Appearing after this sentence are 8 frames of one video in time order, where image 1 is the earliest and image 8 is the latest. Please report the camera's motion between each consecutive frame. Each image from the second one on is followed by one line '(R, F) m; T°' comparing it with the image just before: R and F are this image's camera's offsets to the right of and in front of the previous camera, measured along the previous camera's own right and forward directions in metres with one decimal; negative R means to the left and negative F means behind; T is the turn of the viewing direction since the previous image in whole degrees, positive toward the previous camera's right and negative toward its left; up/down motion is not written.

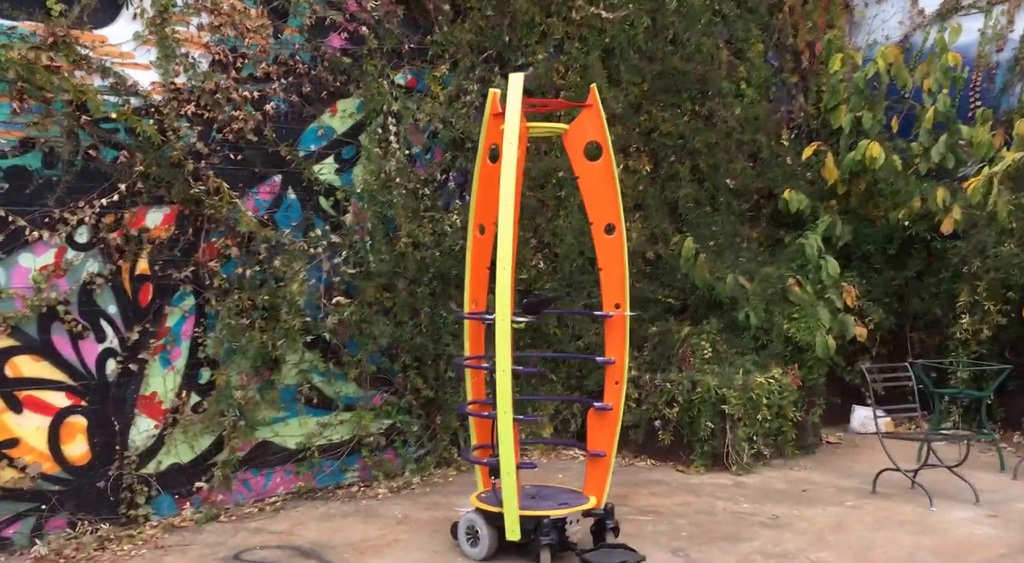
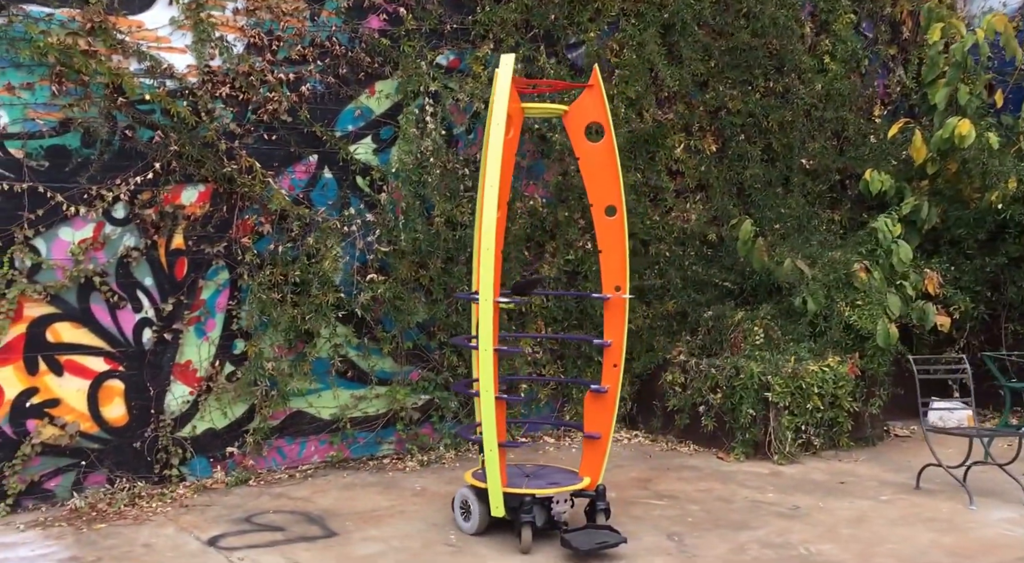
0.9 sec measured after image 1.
(+0.6, +0.1) m; -8°
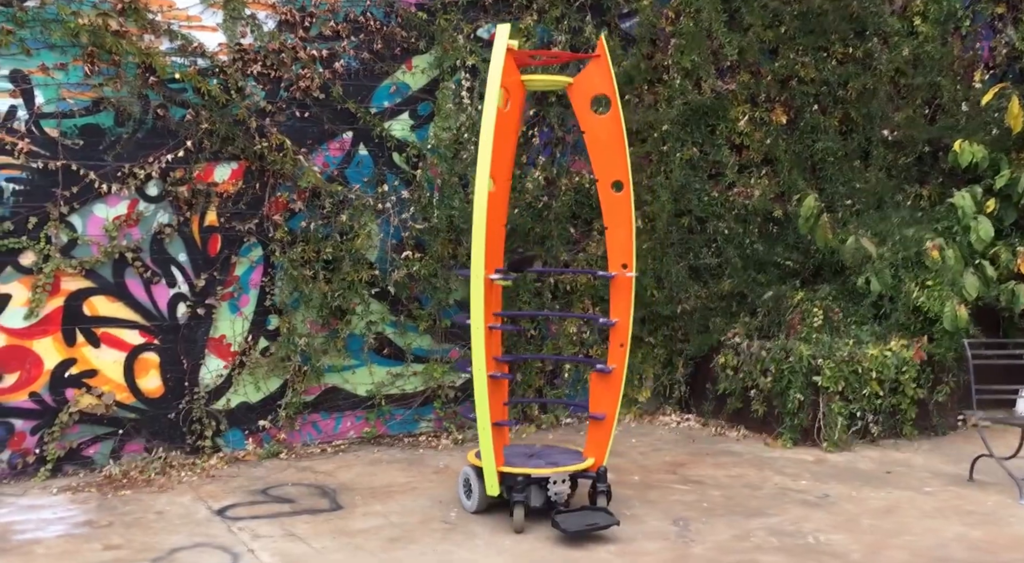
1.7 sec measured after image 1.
(+0.5, +0.2) m; -7°
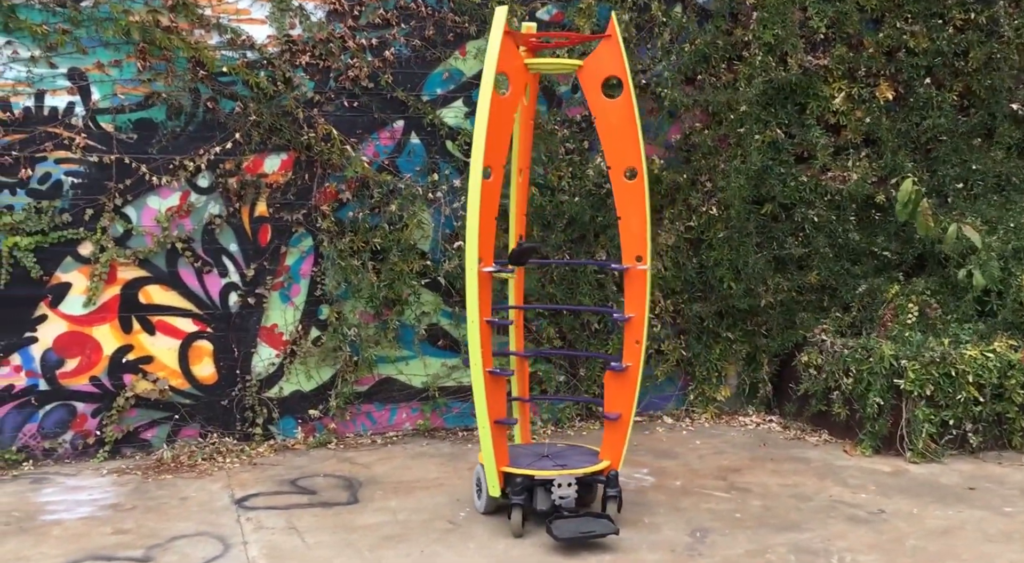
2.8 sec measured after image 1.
(+0.5, +0.2) m; -9°
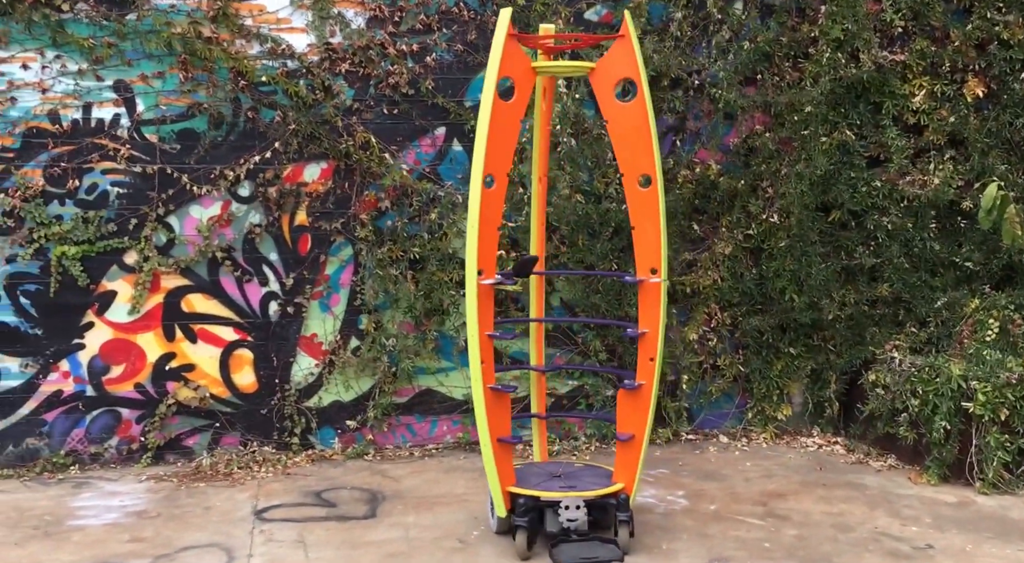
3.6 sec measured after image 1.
(+0.3, +0.2) m; -6°
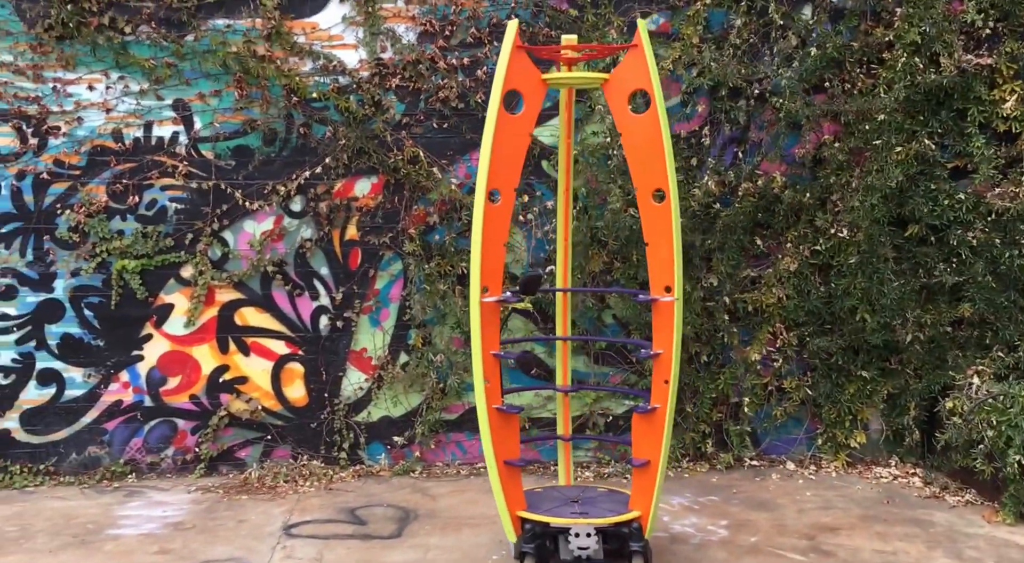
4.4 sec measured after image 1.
(+0.3, +0.1) m; -6°
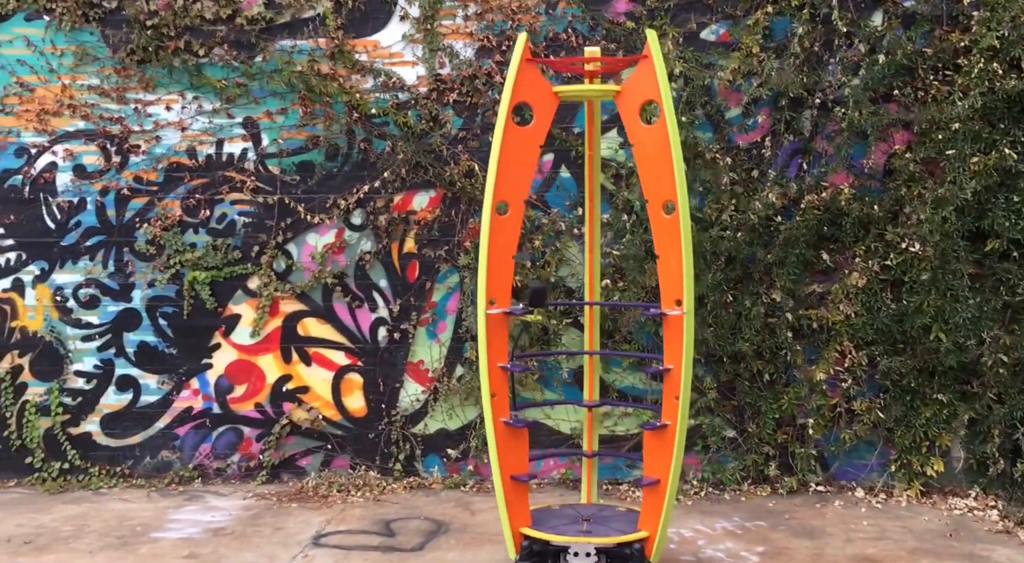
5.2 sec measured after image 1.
(+0.3, 0.0) m; -7°
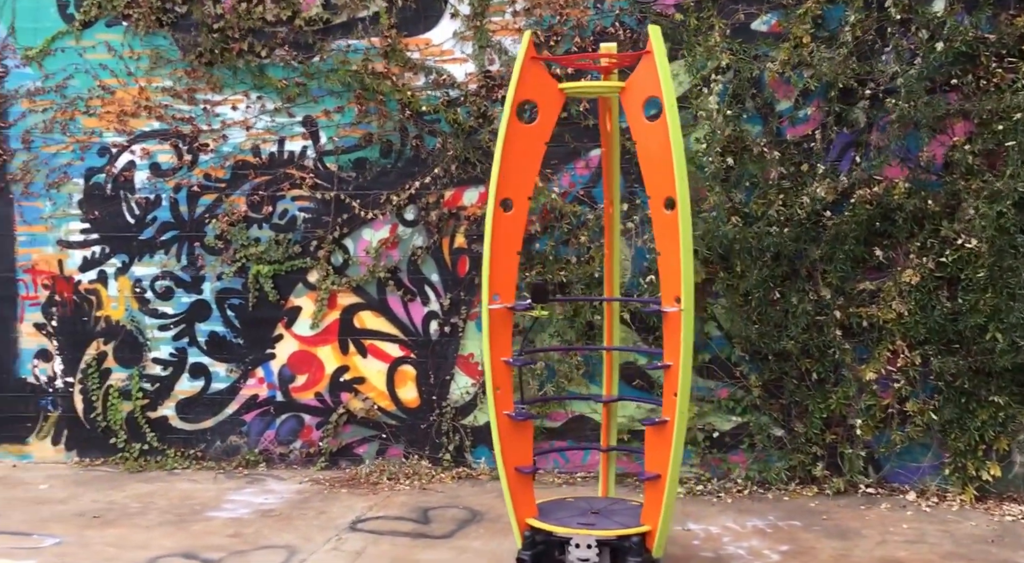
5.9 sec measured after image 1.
(+0.3, 0.0) m; -6°
